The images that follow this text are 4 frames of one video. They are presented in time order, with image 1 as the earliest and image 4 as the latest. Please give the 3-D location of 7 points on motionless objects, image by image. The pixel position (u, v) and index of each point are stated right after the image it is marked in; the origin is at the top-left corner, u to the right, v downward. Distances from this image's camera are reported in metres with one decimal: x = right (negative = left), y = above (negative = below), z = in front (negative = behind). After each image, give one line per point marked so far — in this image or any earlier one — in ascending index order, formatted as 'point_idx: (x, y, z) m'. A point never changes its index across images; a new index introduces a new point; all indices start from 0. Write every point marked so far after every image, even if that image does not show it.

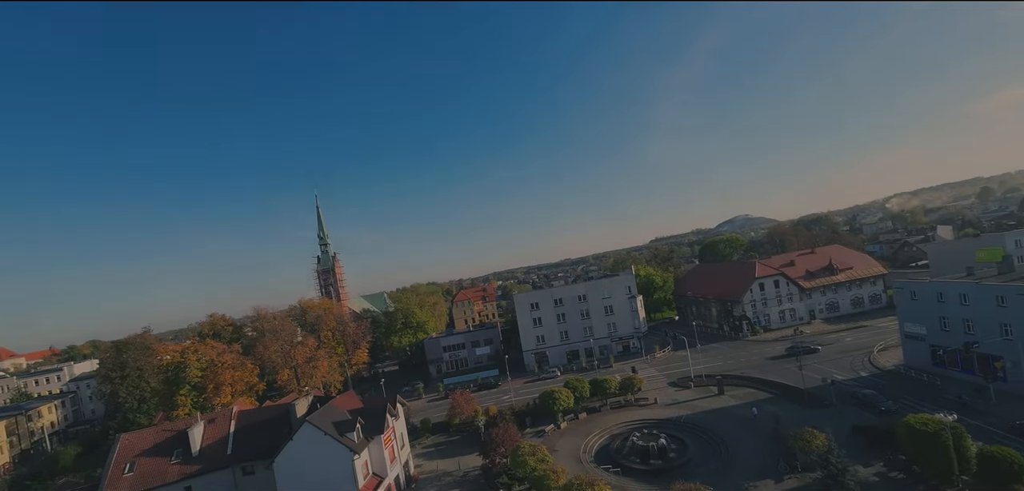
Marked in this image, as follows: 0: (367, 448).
0: (-6.6, -9.3, +19.5) m
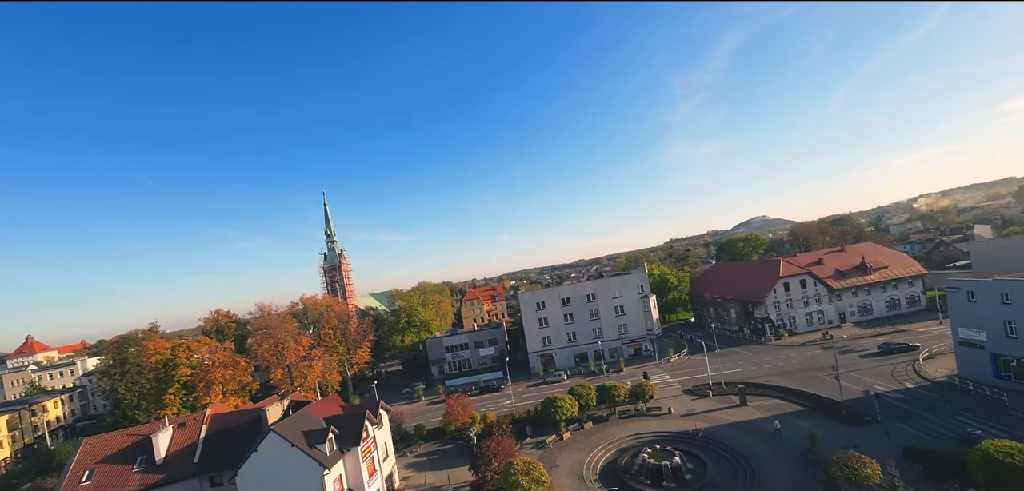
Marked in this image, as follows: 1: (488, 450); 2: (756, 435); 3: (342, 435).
0: (-6.9, -8.8, +17.4) m
1: (-1.1, -8.9, +18.7) m
2: (+10.8, -8.4, +19.1) m
3: (-7.2, -8.0, +18.0) m
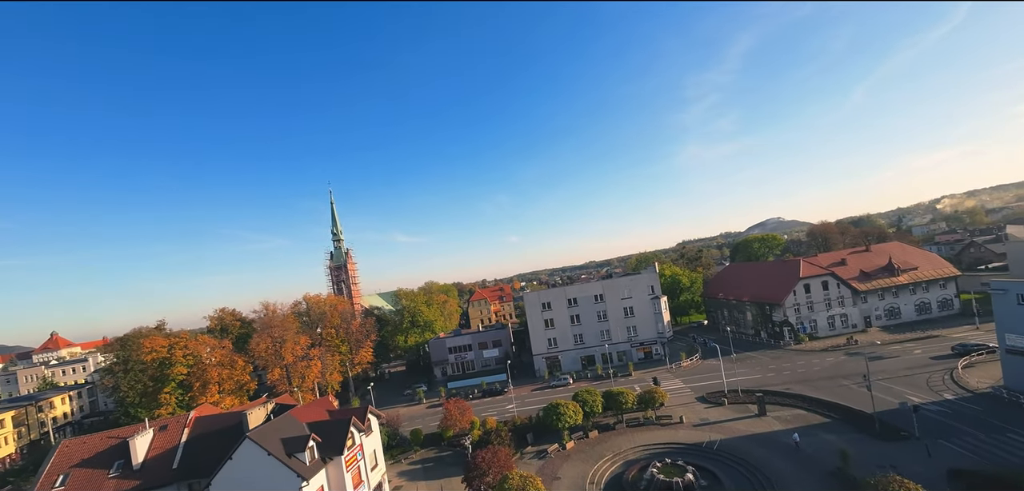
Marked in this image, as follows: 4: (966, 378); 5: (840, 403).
0: (-7.1, -8.5, +16.1) m
1: (-1.2, -8.7, +17.3) m
2: (+10.7, -8.2, +17.3) m
3: (-7.3, -7.7, +16.7) m
4: (+21.0, -6.1, +19.8) m
5: (+14.7, -7.0, +19.2) m
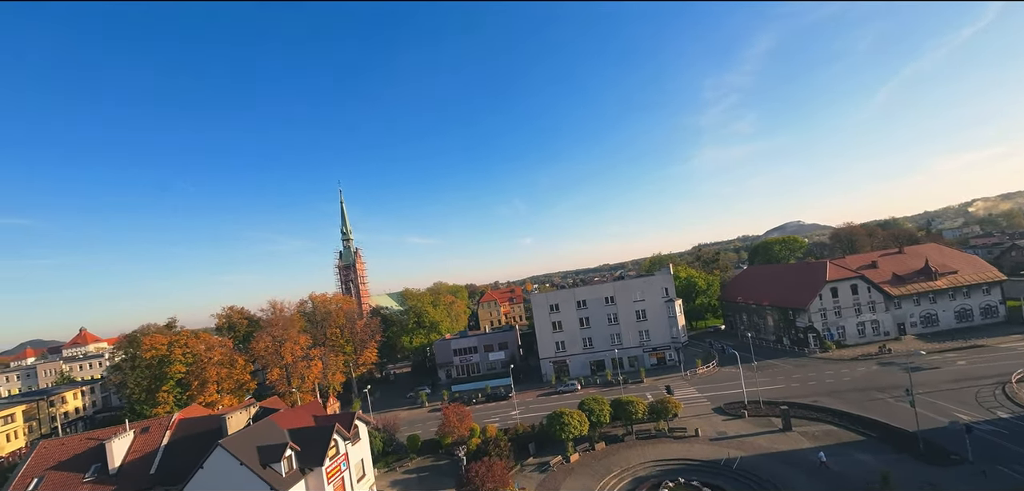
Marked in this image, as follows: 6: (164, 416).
0: (-7.3, -8.2, +14.7) m
1: (-1.3, -8.5, +15.8) m
2: (+10.6, -8.1, +15.4) m
3: (-7.4, -7.4, +15.4) m
4: (+20.9, -6.1, +17.6) m
5: (+14.6, -7.0, +17.2) m
6: (-16.2, -8.0, +20.0) m
